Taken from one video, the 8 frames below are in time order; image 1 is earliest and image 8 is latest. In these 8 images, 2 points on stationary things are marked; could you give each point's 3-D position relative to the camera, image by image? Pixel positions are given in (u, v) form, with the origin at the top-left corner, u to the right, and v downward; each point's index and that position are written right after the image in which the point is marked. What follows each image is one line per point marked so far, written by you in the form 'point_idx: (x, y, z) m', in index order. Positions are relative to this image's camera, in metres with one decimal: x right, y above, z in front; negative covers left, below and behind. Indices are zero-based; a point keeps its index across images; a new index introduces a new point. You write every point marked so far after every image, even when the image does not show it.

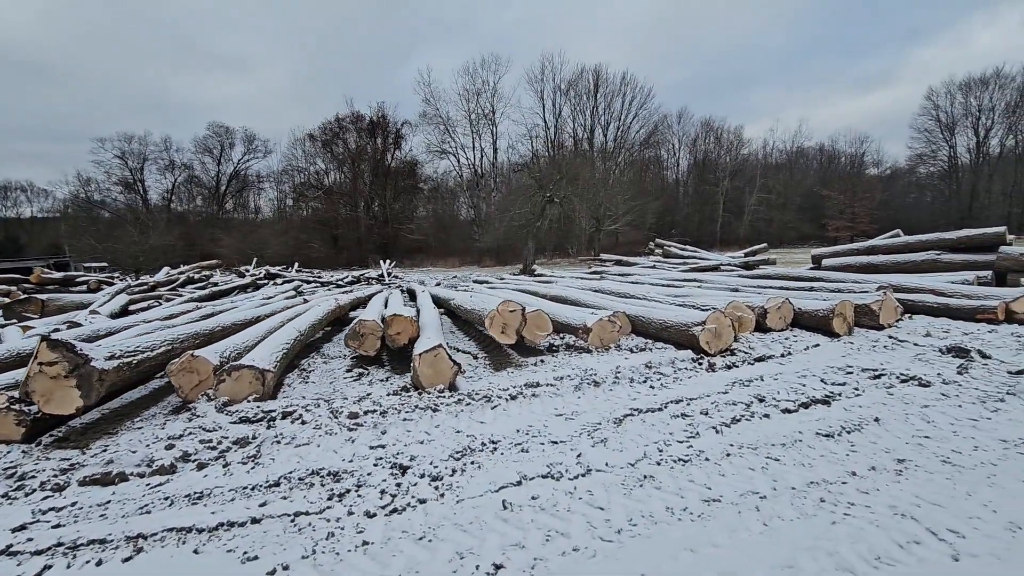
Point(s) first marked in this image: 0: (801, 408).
0: (+2.0, -0.8, +3.5) m
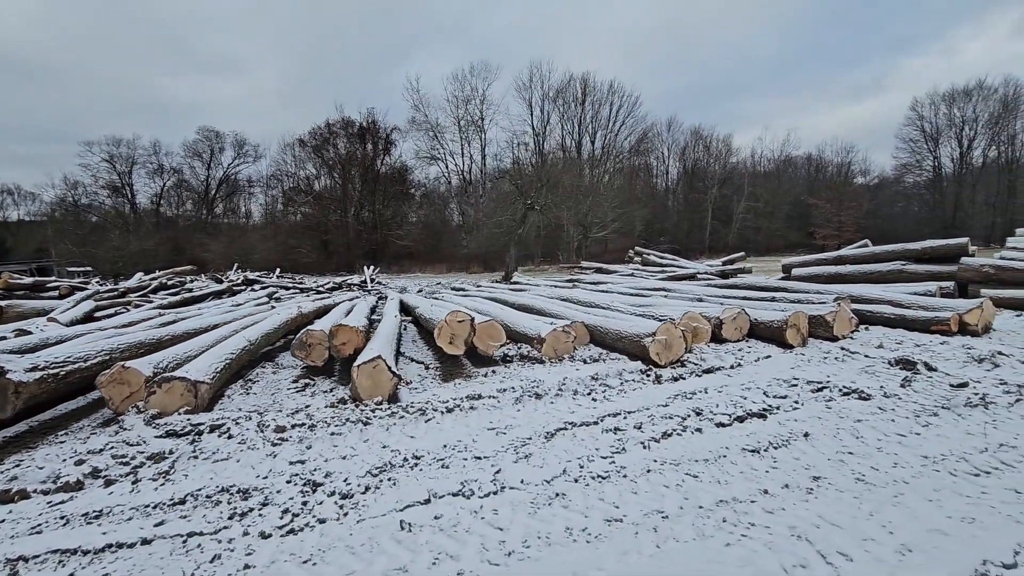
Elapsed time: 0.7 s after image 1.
0: (+1.5, -0.9, +3.4) m
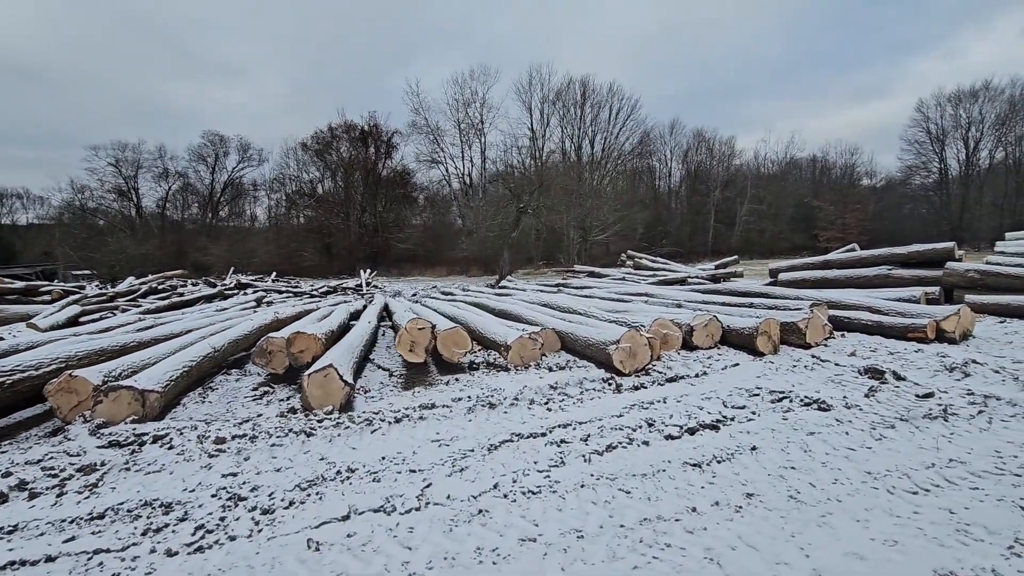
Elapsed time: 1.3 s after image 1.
0: (+1.1, -1.0, +3.4) m
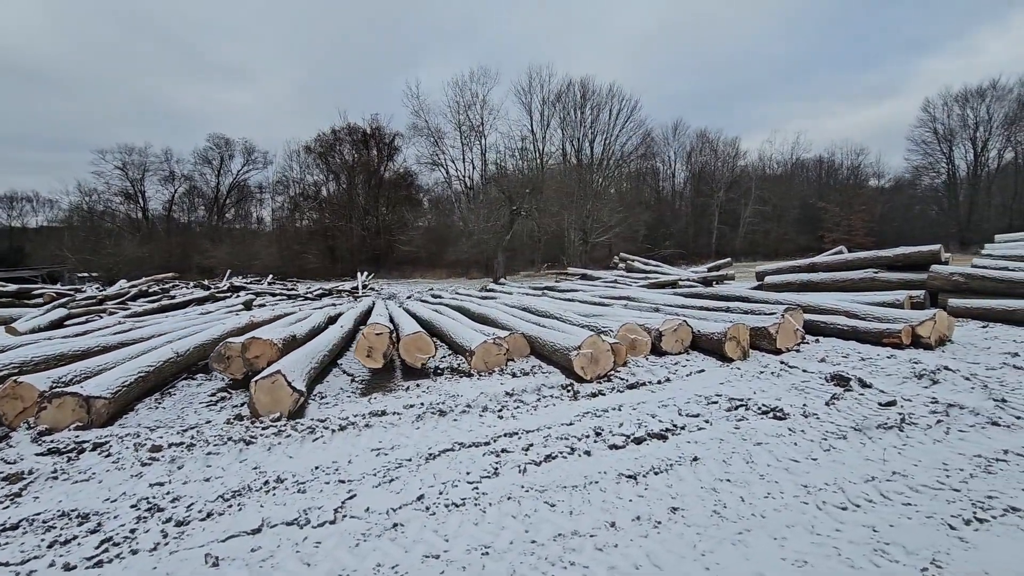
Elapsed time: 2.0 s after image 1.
0: (+0.8, -1.0, +3.3) m
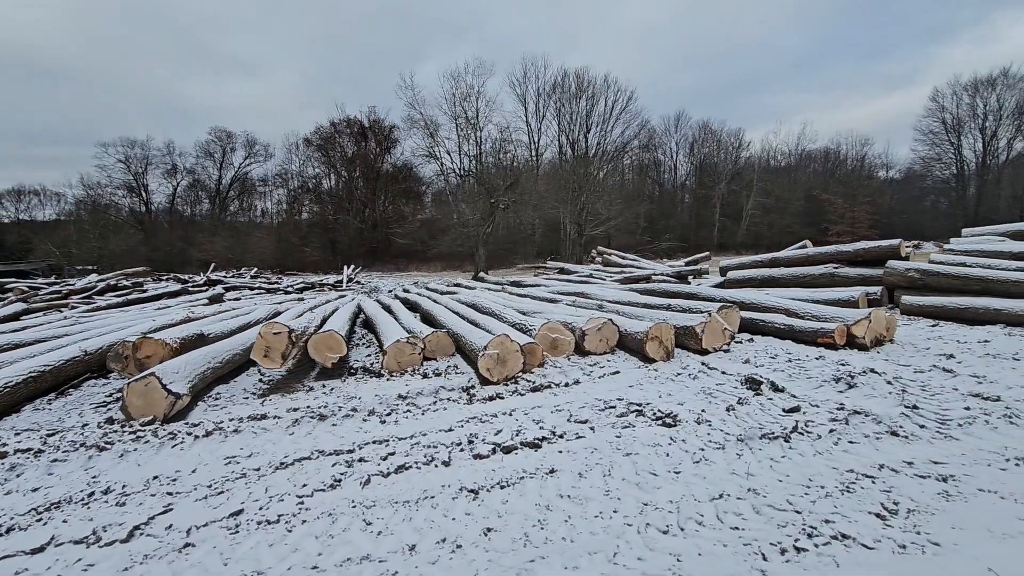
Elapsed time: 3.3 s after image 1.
0: (-0.1, -1.0, +3.1) m
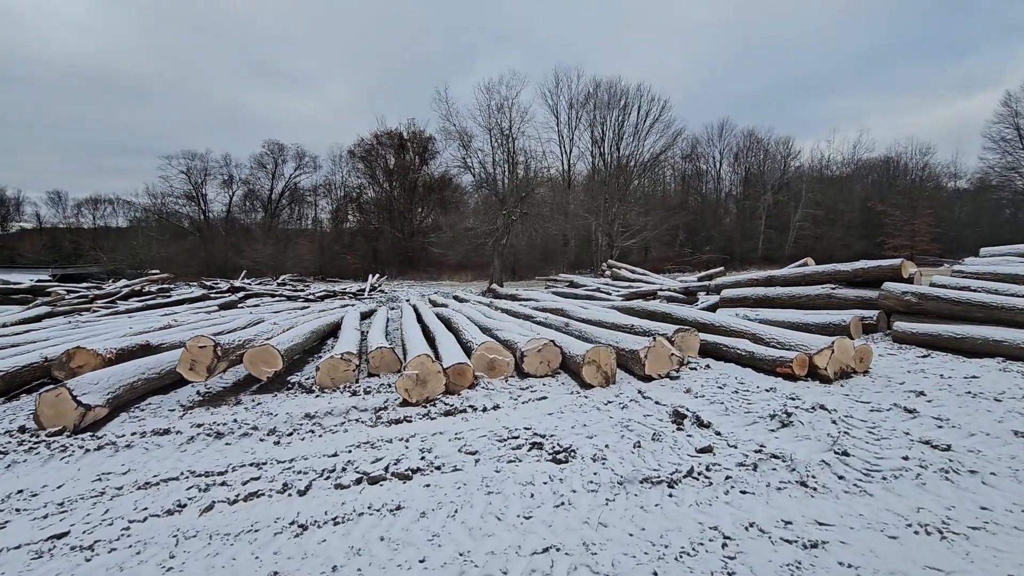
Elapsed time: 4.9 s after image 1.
0: (-0.9, -1.1, +3.0) m
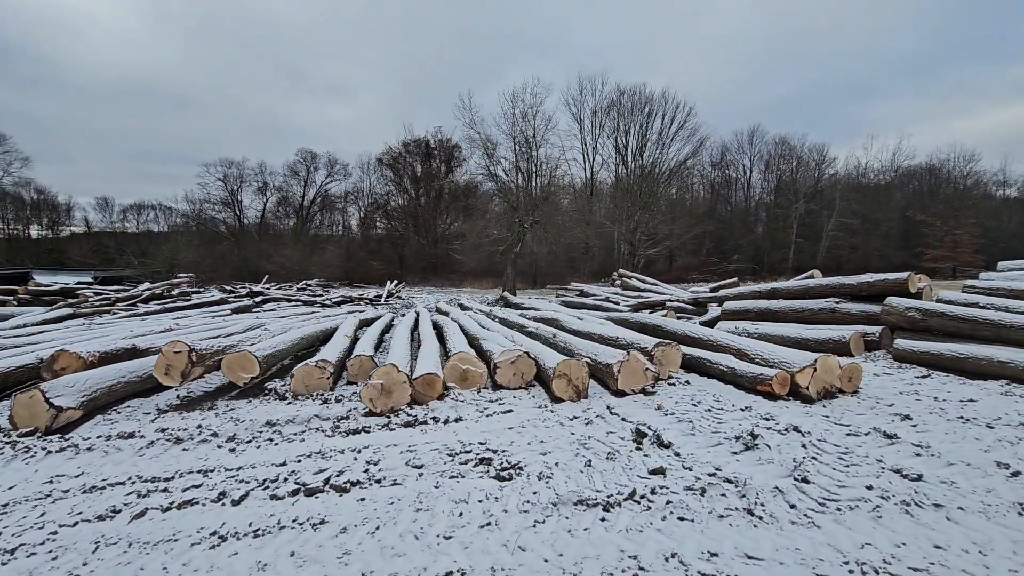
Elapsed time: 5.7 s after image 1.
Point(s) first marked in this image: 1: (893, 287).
0: (-1.2, -1.2, +2.9) m
1: (+4.6, 0.0, +6.1) m
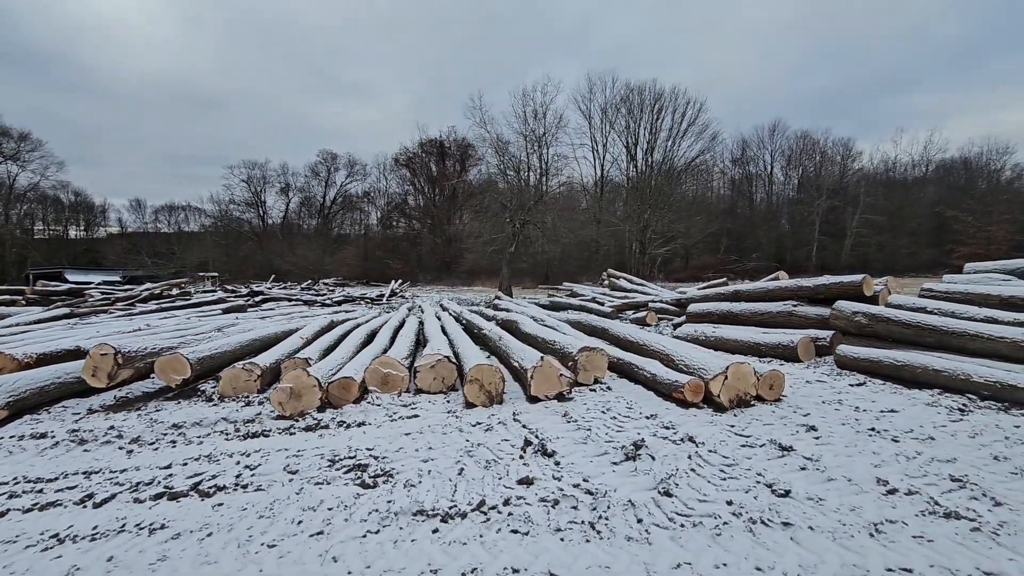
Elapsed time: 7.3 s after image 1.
0: (-2.1, -1.2, +3.0) m
1: (+3.9, 0.0, +5.9) m
